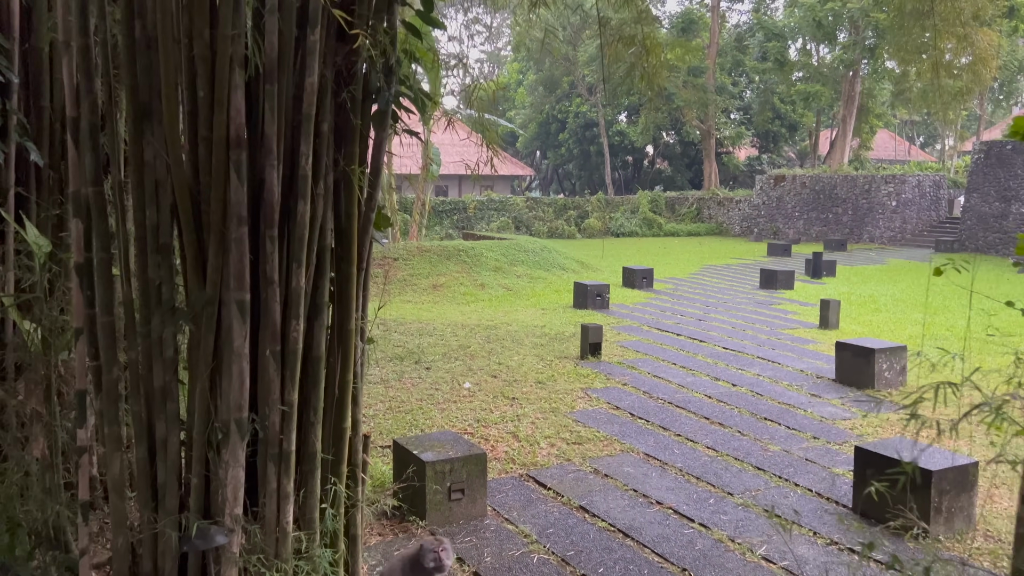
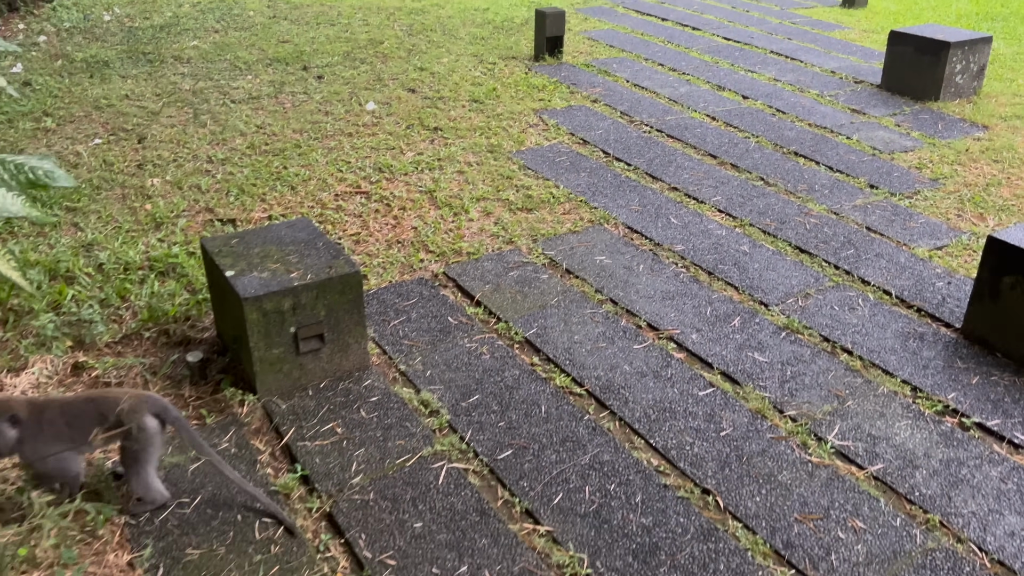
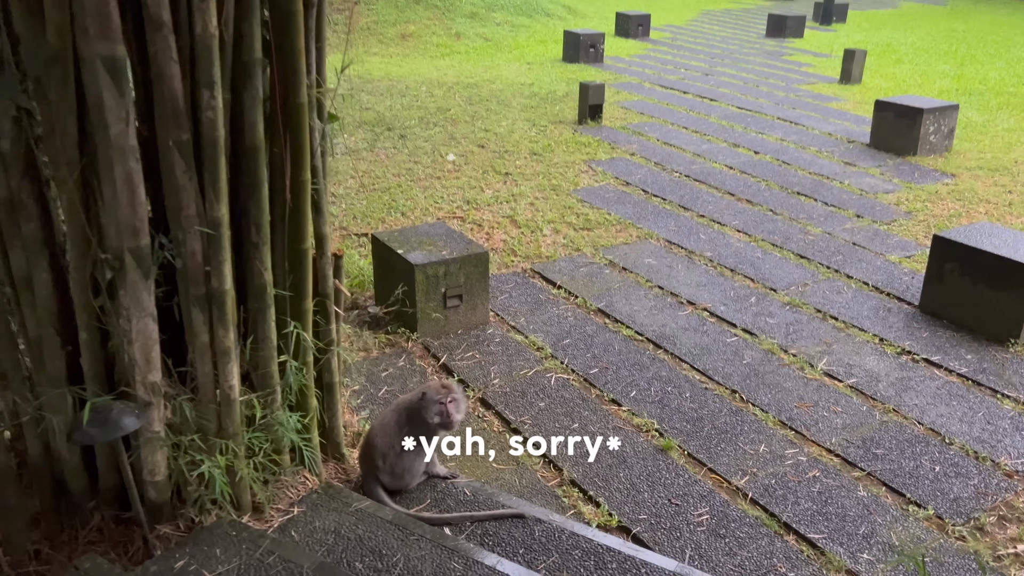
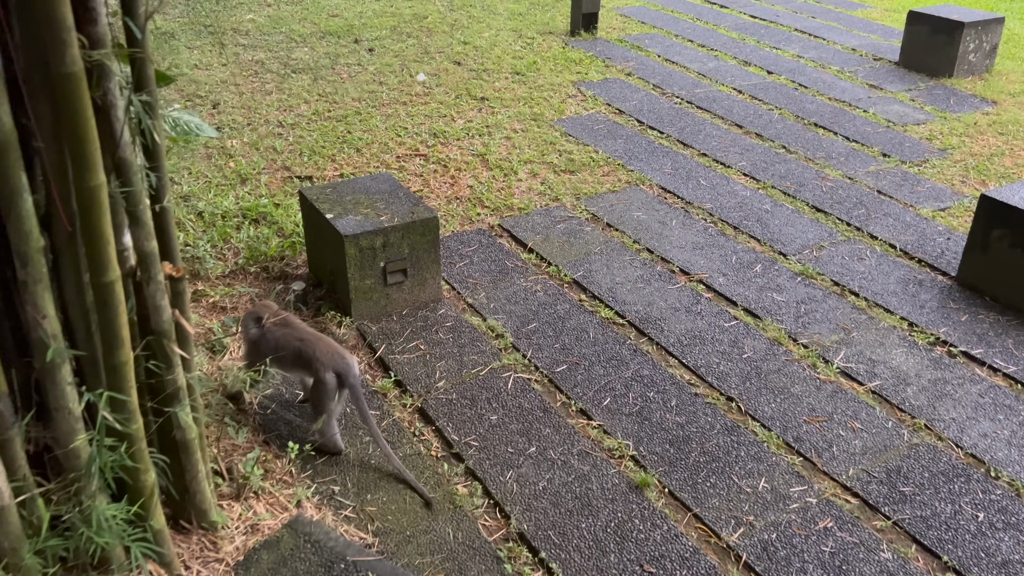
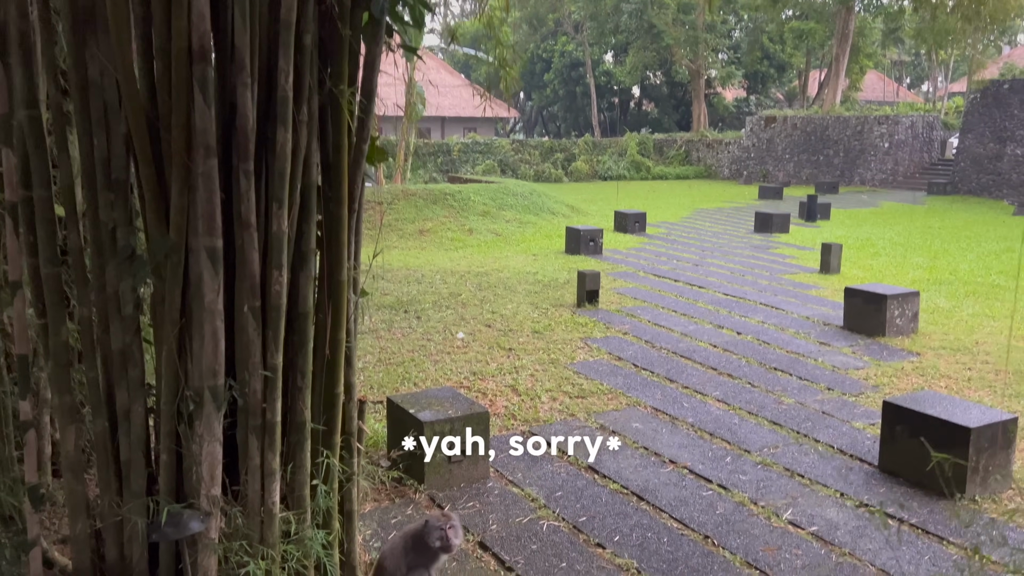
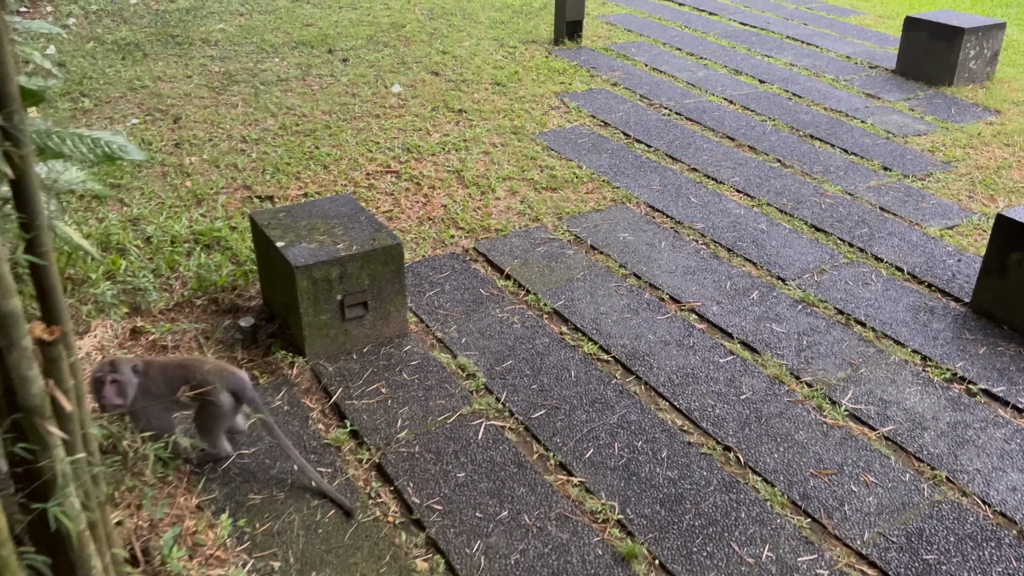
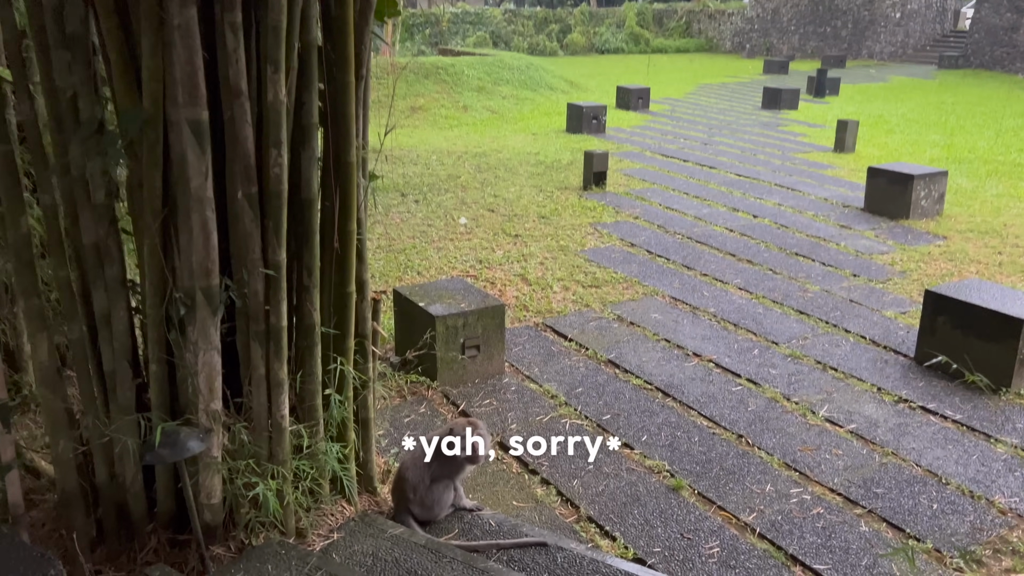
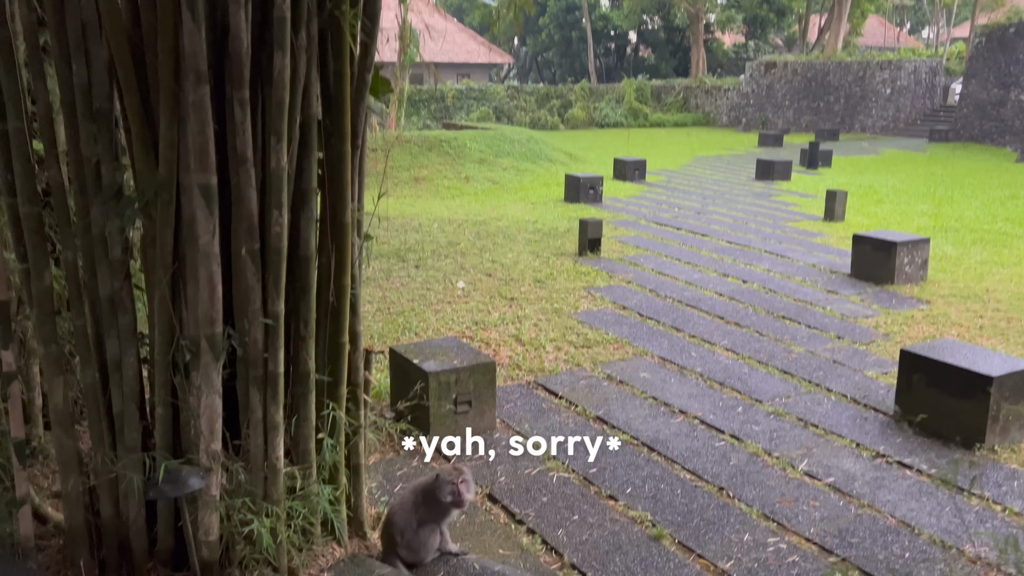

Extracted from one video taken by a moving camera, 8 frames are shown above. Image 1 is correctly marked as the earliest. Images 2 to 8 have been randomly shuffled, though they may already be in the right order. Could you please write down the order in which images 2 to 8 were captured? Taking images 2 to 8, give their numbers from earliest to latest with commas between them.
5, 8, 7, 3, 4, 6, 2
